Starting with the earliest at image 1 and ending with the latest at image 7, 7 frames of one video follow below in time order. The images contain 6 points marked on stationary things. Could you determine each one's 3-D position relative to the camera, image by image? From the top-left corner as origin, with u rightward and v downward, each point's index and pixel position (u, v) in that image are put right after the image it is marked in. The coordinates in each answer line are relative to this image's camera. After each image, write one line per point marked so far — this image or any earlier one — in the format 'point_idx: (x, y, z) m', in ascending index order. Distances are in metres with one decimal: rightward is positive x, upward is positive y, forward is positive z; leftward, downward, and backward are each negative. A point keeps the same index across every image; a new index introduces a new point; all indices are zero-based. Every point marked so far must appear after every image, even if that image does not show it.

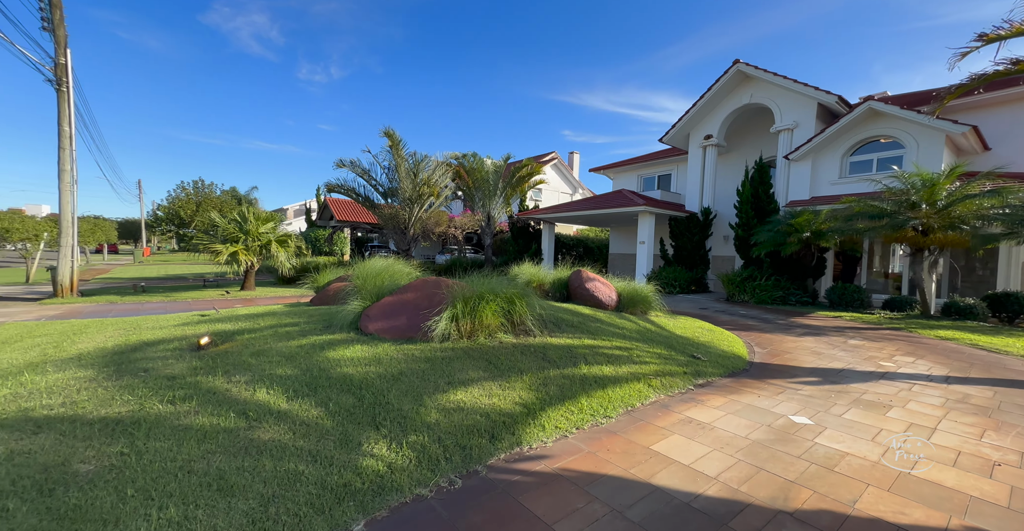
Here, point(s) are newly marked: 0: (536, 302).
0: (+0.2, -0.5, +5.8) m
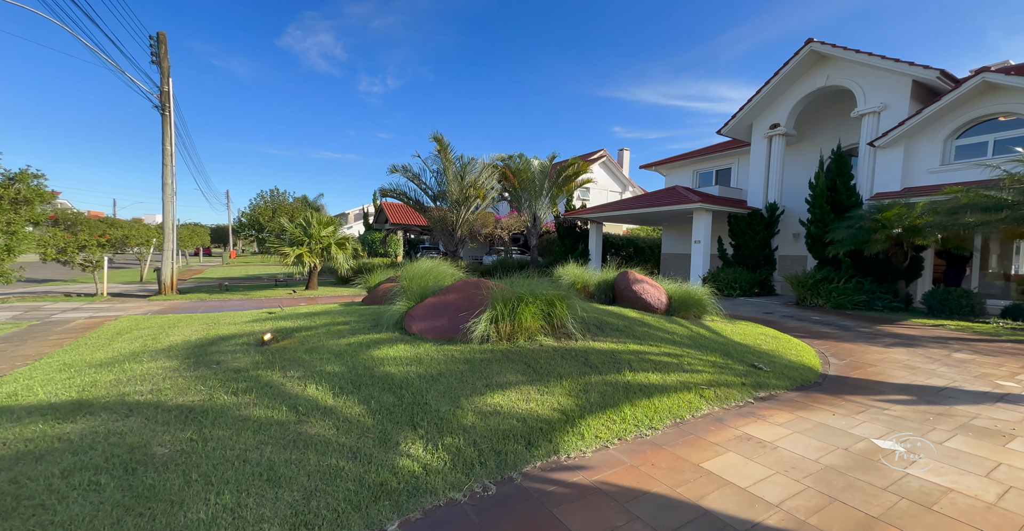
0: (+0.9, -0.5, +5.7) m
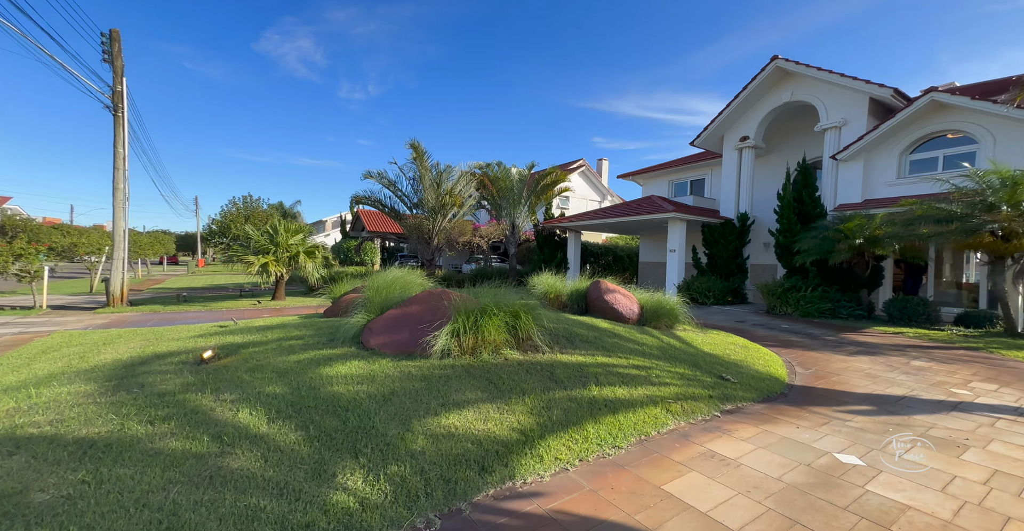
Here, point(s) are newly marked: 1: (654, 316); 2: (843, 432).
0: (+0.4, -0.7, +5.6) m
1: (+2.7, -0.9, +7.9) m
2: (+3.2, -1.6, +4.1) m
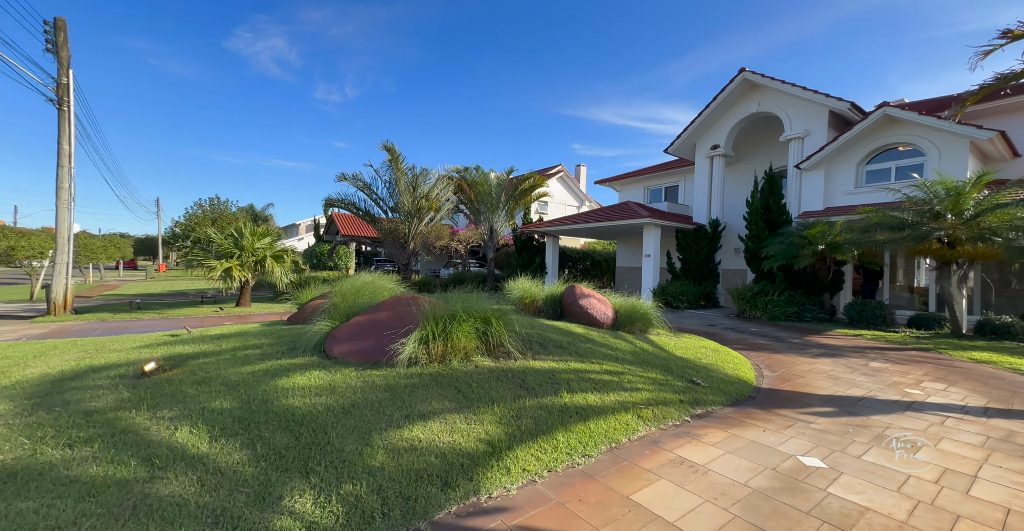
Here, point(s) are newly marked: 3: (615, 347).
0: (+0.1, -0.7, +5.5) m
1: (+2.2, -1.0, +8.0) m
2: (+2.9, -1.7, +4.2) m
3: (+1.6, -1.2, +6.3) m
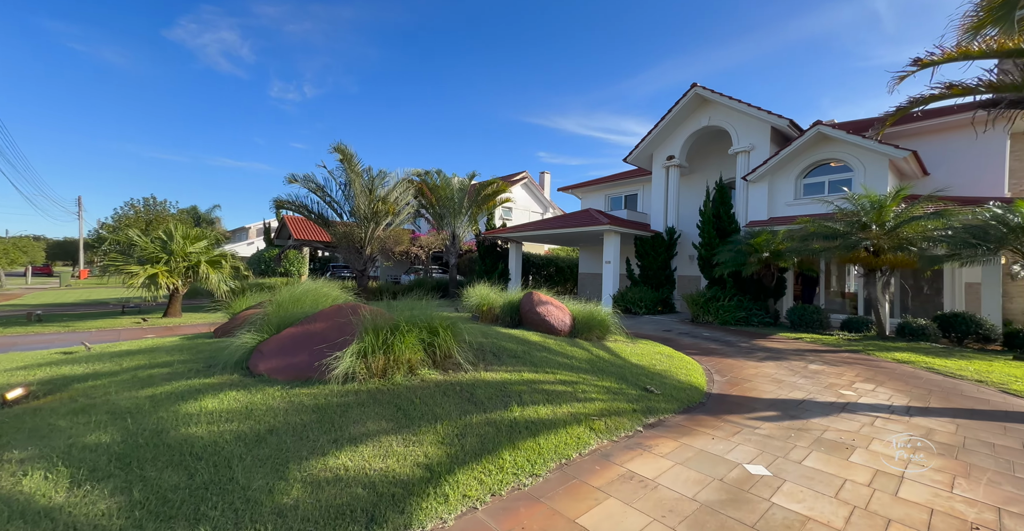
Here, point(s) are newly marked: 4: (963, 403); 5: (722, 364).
0: (-0.5, -0.8, +5.3) m
1: (+1.4, -1.2, +7.9) m
2: (+2.4, -1.8, +4.2) m
3: (+0.9, -1.3, +6.2) m
4: (+6.6, -2.0, +6.2) m
5: (+4.3, -2.0, +8.5) m
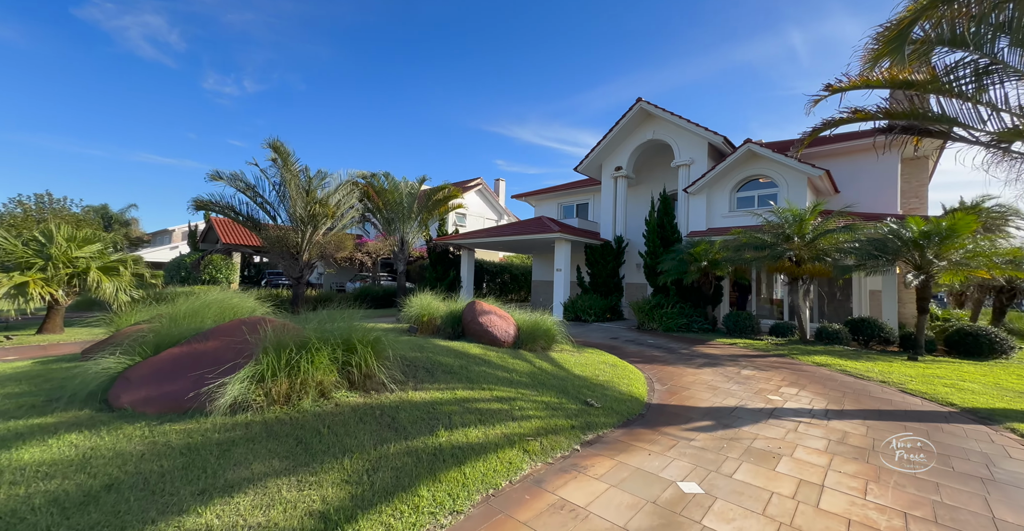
0: (-1.3, -0.9, +4.9) m
1: (+0.3, -1.3, +7.7) m
2: (+1.7, -1.9, +4.2) m
3: (0.0, -1.5, +6.0) m
4: (+5.7, -2.2, +6.6) m
5: (+3.1, -2.2, +8.6) m
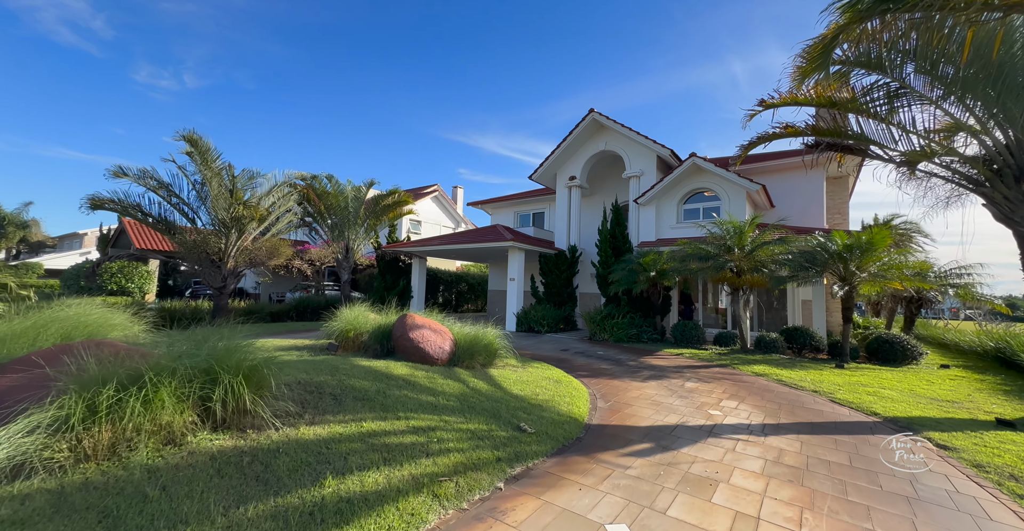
0: (-2.1, -1.1, +4.3) m
1: (-0.8, -1.5, +7.2) m
2: (+1.0, -2.0, +3.8) m
3: (-1.0, -1.6, +5.4) m
4: (+4.7, -2.4, +6.7) m
5: (+1.9, -2.4, +8.4) m
